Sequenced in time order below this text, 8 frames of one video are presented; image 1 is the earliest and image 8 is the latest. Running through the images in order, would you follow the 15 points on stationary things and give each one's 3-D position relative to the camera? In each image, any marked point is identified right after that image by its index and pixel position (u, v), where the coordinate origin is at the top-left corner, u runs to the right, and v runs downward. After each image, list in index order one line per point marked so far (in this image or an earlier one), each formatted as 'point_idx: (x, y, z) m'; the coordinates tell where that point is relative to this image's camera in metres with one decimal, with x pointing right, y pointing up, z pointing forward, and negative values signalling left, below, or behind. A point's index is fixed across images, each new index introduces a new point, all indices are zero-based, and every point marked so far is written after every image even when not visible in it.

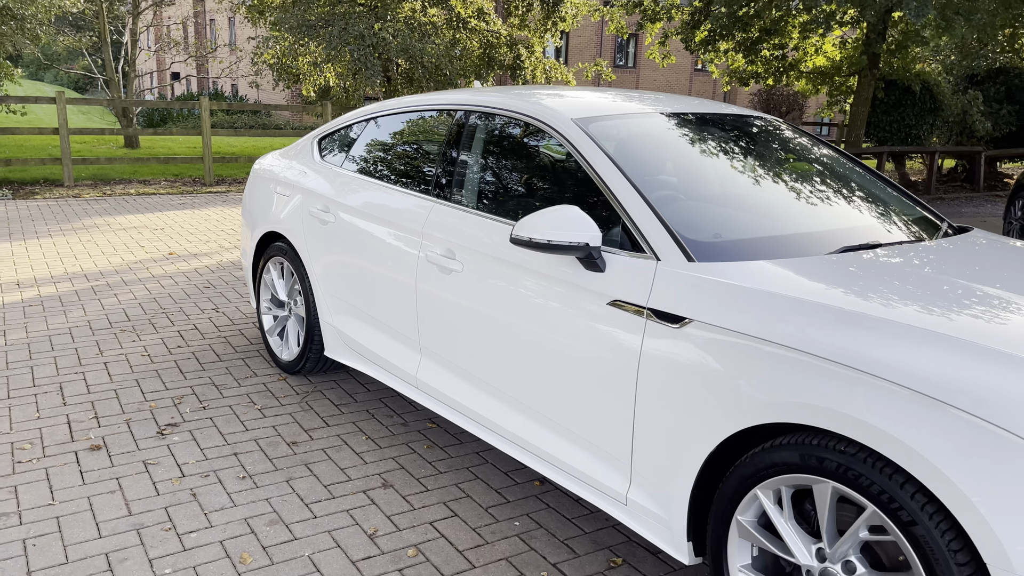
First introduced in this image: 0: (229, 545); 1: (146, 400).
0: (-1.0, -0.8, +2.8) m
1: (-1.7, -0.5, +4.0) m
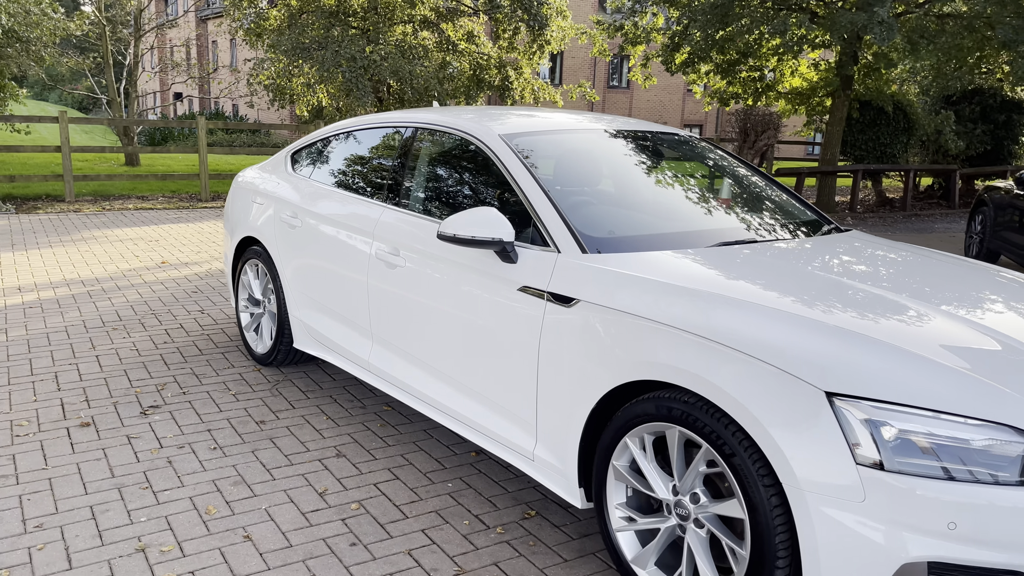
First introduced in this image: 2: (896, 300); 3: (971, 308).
0: (-1.2, -0.8, +3.2) m
1: (-2.0, -0.5, +4.4) m
2: (+1.3, -0.1, +2.6) m
3: (+1.5, -0.1, +2.6) m
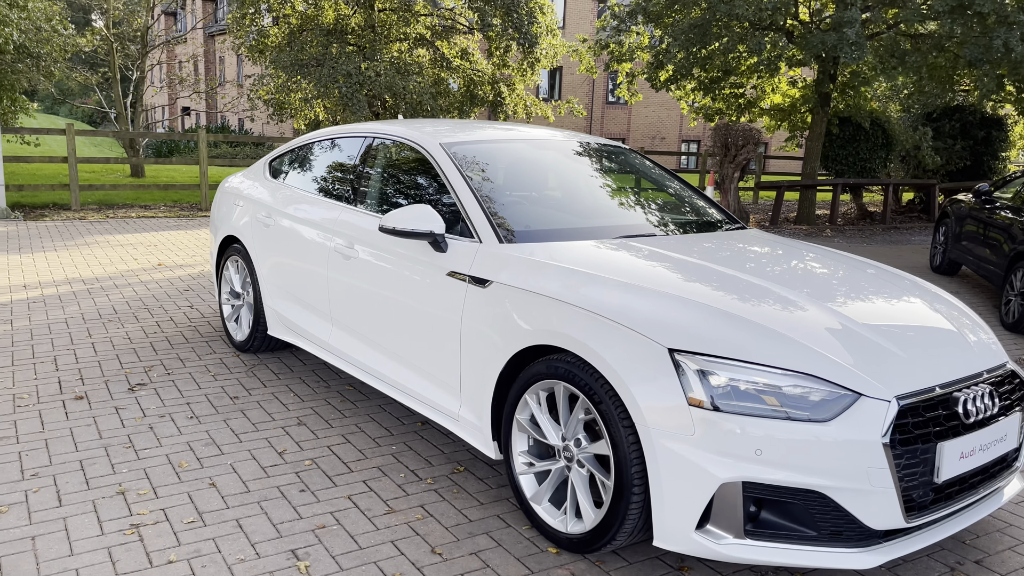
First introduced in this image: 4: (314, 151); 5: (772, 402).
0: (-1.5, -0.7, +3.7) m
1: (-2.3, -0.5, +5.0) m
2: (+1.0, 0.0, +3.1) m
3: (+1.2, 0.0, +3.1) m
4: (-1.2, +0.8, +5.0) m
5: (+0.8, -0.3, +2.5) m
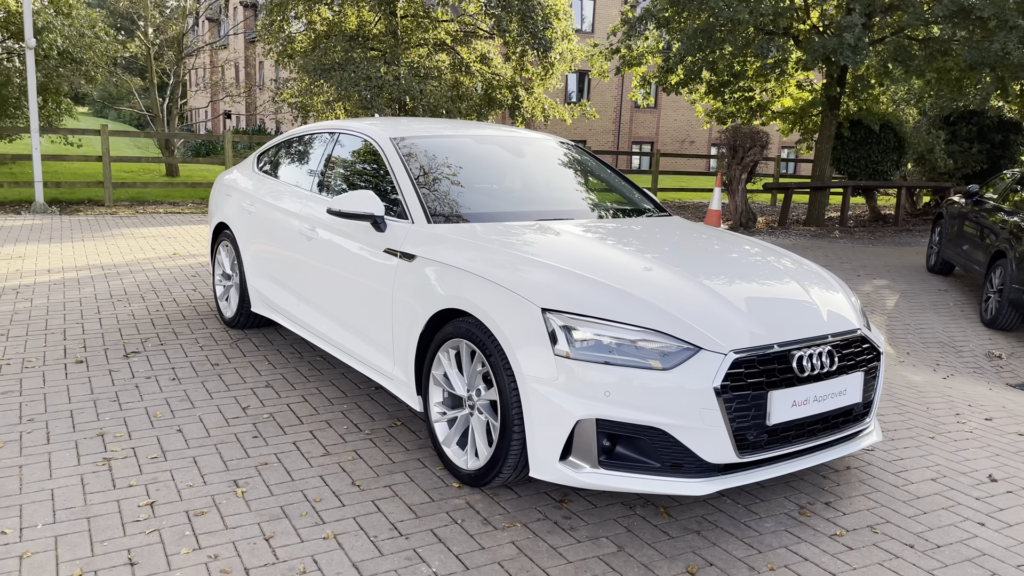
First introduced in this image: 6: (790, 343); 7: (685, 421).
0: (-1.9, -0.6, +4.3) m
1: (-2.6, -0.3, +5.5) m
2: (+0.6, +0.1, +3.5) m
3: (+0.9, +0.1, +3.6) m
4: (-1.5, +0.9, +5.5) m
5: (+0.4, -0.2, +3.0) m
6: (+1.0, -0.2, +3.1) m
7: (+0.6, -0.5, +2.9) m
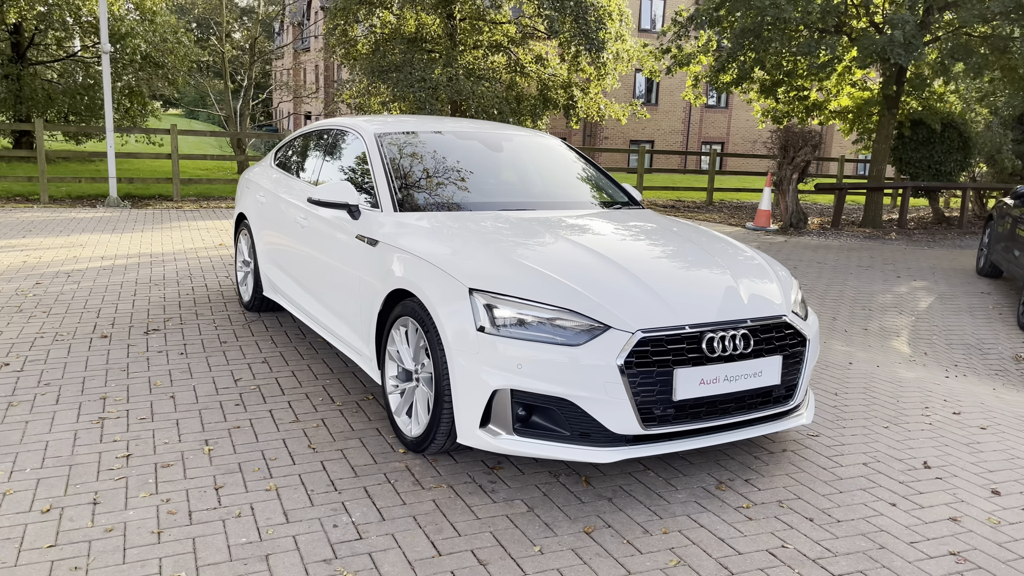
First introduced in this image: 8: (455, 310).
0: (-2.0, -0.5, +4.7) m
1: (-2.6, -0.2, +6.0) m
2: (+0.4, +0.2, +3.7) m
3: (+0.6, +0.1, +3.8) m
4: (-1.5, +1.0, +5.9) m
5: (+0.1, -0.2, +3.2) m
6: (+0.7, -0.1, +3.3) m
7: (+0.3, -0.4, +3.2) m
8: (-0.2, -0.1, +3.4) m
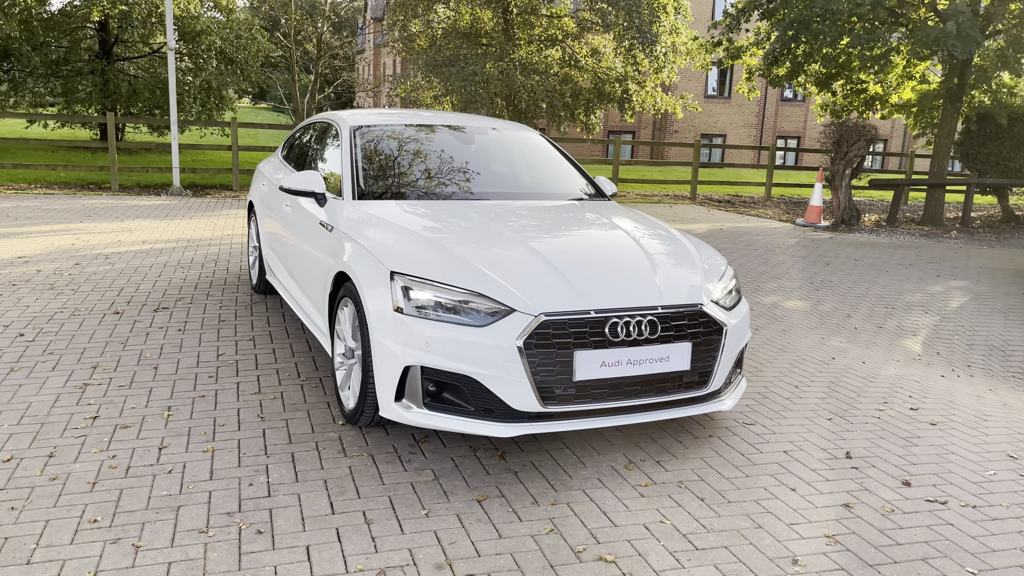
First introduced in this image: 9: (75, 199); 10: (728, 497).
0: (-2.2, -0.4, +5.1) m
1: (-2.7, -0.1, +6.5) m
2: (+0.1, +0.2, +3.9) m
3: (+0.3, +0.2, +3.9) m
4: (-1.6, +1.1, +6.3) m
5: (-0.3, -0.1, +3.4) m
6: (+0.4, -0.1, +3.4) m
7: (-0.1, -0.3, +3.4) m
8: (-0.6, 0.0, +3.6) m
9: (-6.7, +1.4, +12.9) m
10: (+0.9, -0.8, +3.3) m
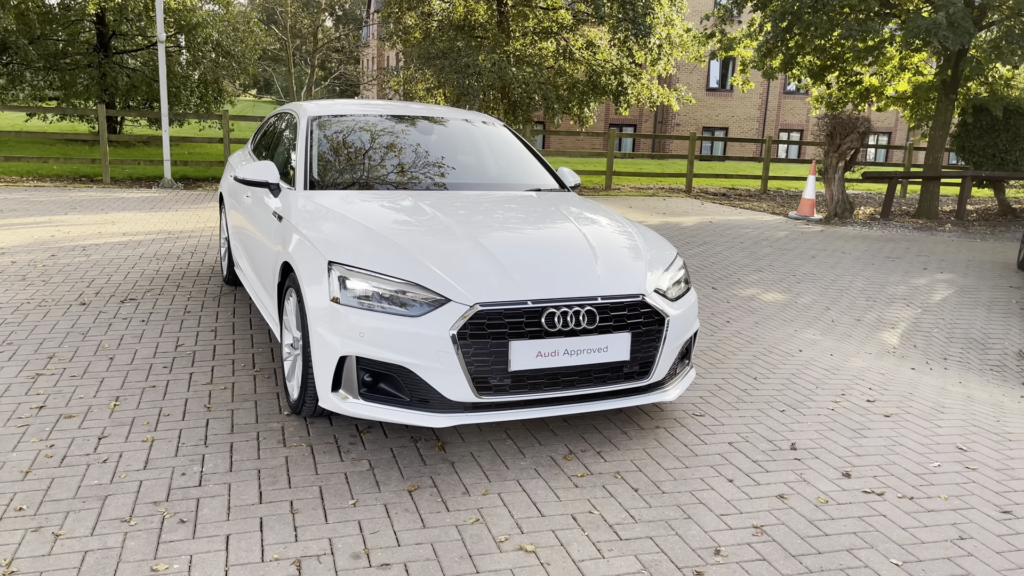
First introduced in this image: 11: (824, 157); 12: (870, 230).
0: (-2.5, -0.3, +5.1) m
1: (-2.9, 0.0, +6.5) m
2: (-0.2, +0.3, +3.9) m
3: (+0.1, +0.2, +3.9) m
4: (-1.8, +1.2, +6.3) m
5: (-0.5, 0.0, +3.4) m
6: (+0.1, 0.0, +3.4) m
7: (-0.3, -0.3, +3.4) m
8: (-0.8, 0.0, +3.6) m
9: (-6.9, +1.5, +12.9) m
10: (+0.6, -0.8, +3.3) m
11: (+5.7, +2.4, +15.3) m
12: (+6.1, +1.0, +14.3) m
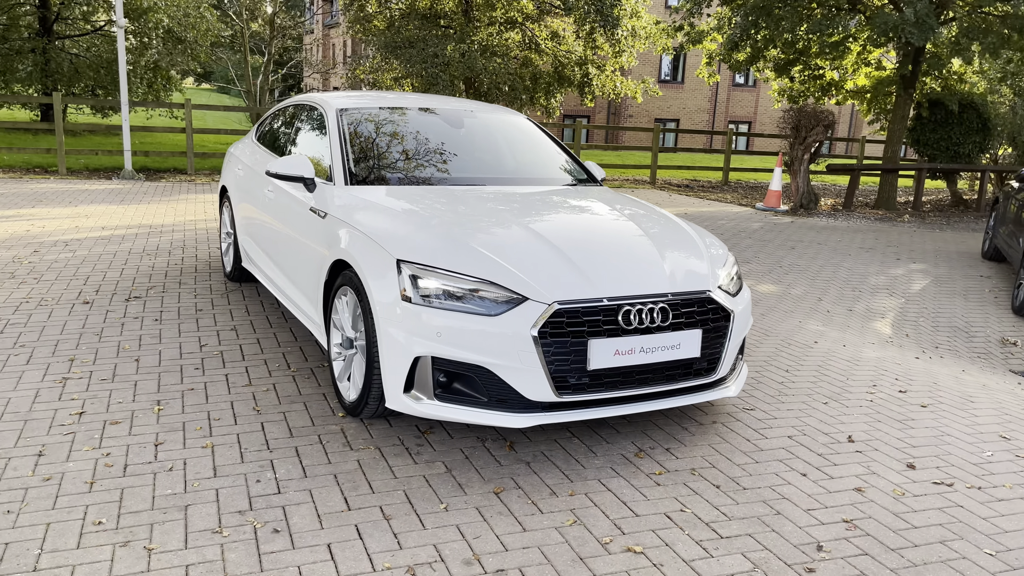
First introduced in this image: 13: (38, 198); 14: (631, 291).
0: (-2.3, -0.3, +4.9) m
1: (-2.8, 0.0, +6.3) m
2: (+0.1, +0.3, +3.8) m
3: (+0.3, +0.3, +3.9) m
4: (-1.7, +1.2, +6.1) m
5: (-0.2, 0.0, +3.4) m
6: (+0.4, 0.0, +3.4) m
7: (0.0, -0.3, +3.3) m
8: (-0.5, 0.0, +3.5) m
9: (-7.2, +1.5, +12.4) m
10: (+0.9, -0.8, +3.3) m
11: (+5.2, +2.6, +15.6) m
12: (+5.6, +1.2, +14.6) m
13: (-6.1, +1.2, +10.9) m
14: (+0.5, 0.0, +3.4) m
